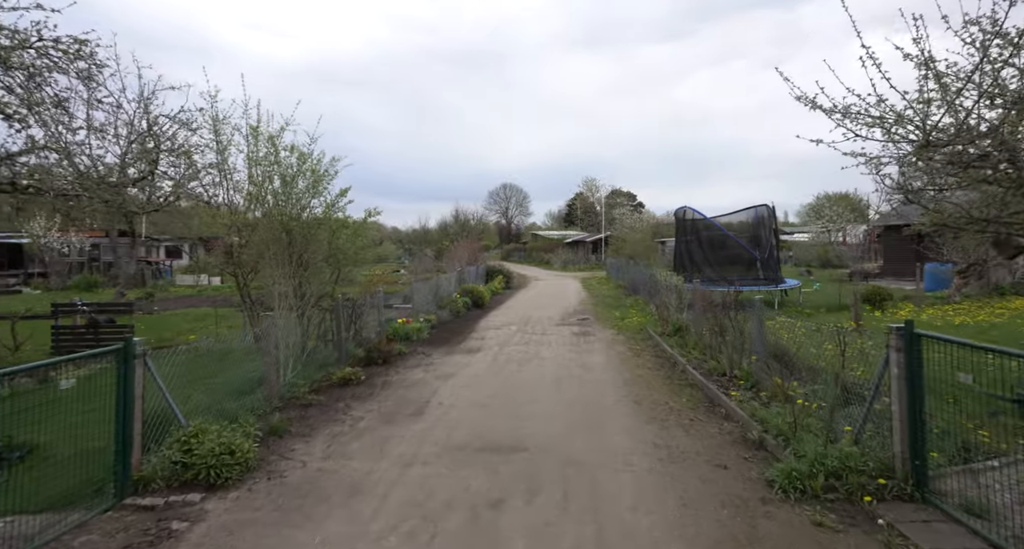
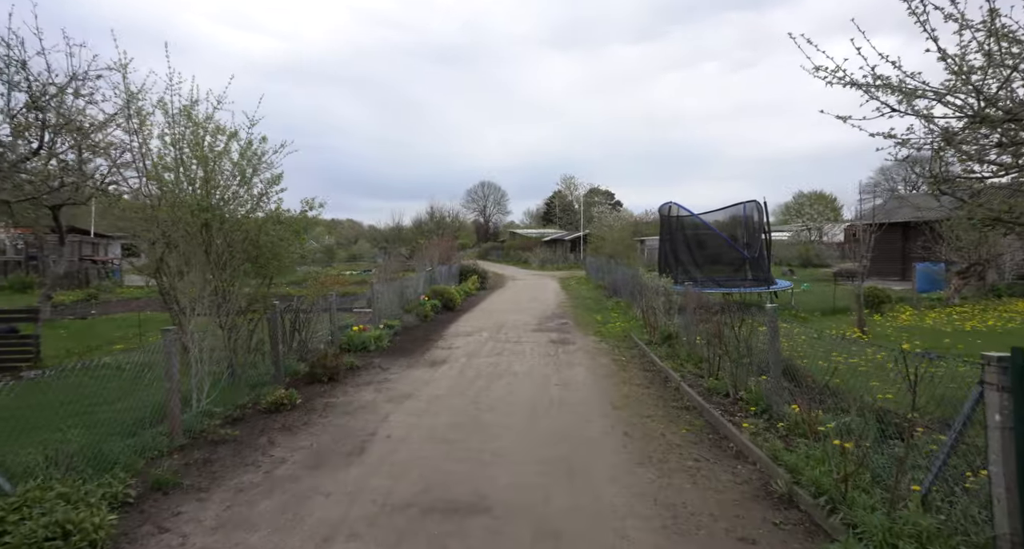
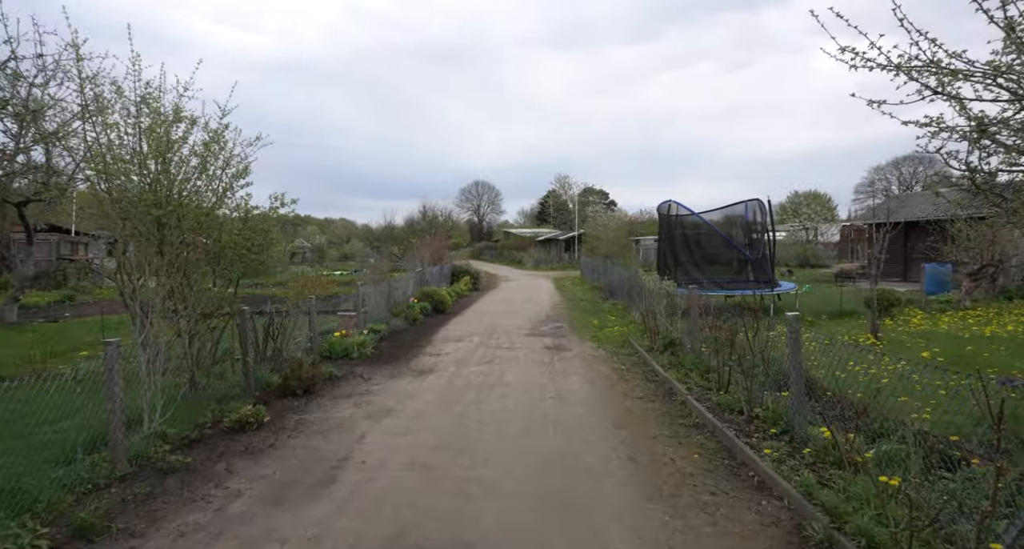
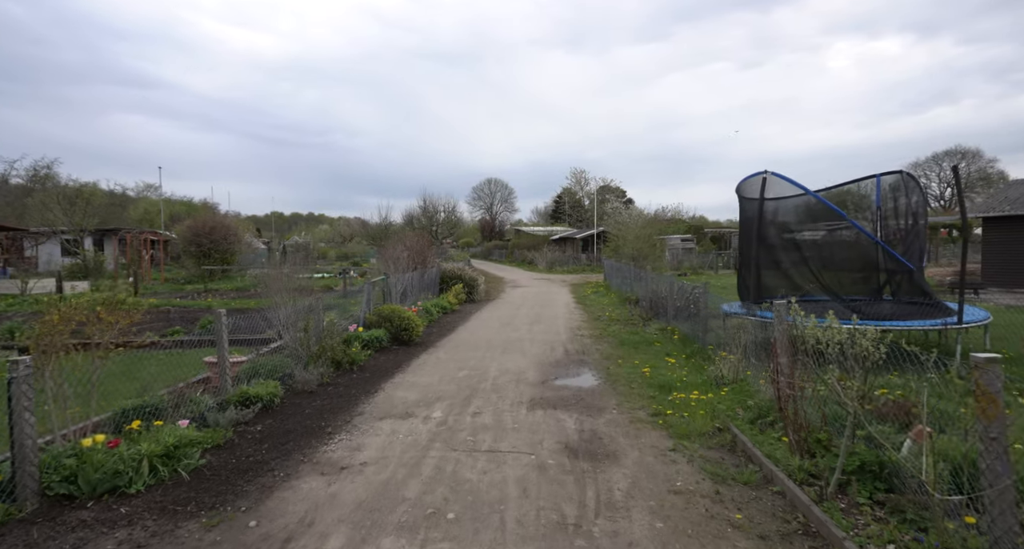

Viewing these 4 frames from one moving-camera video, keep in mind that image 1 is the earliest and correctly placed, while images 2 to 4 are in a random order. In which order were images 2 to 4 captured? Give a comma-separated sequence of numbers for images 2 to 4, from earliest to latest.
2, 3, 4
